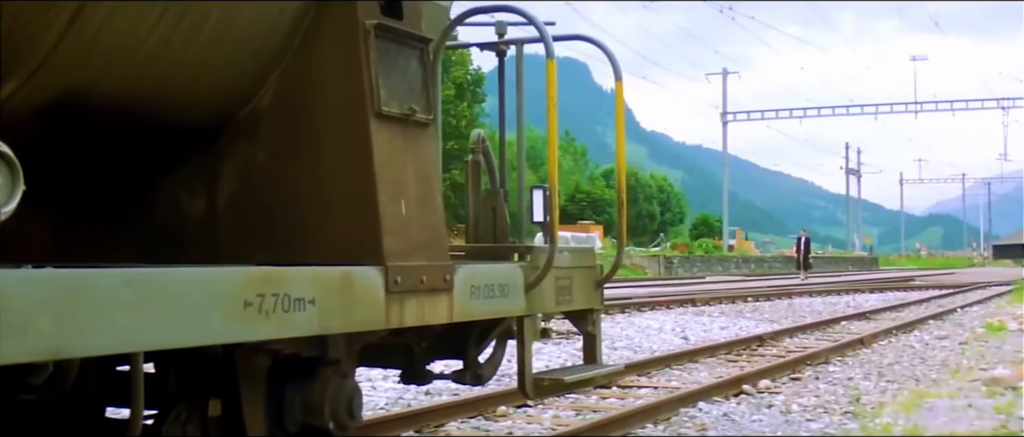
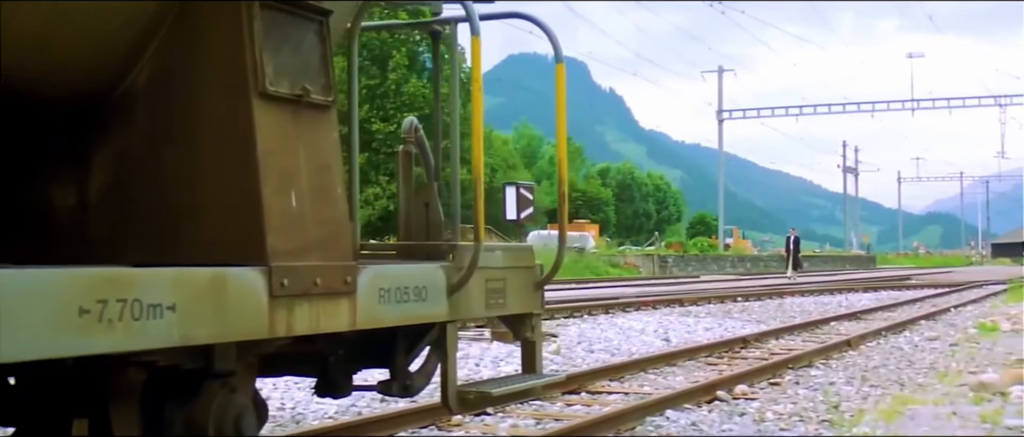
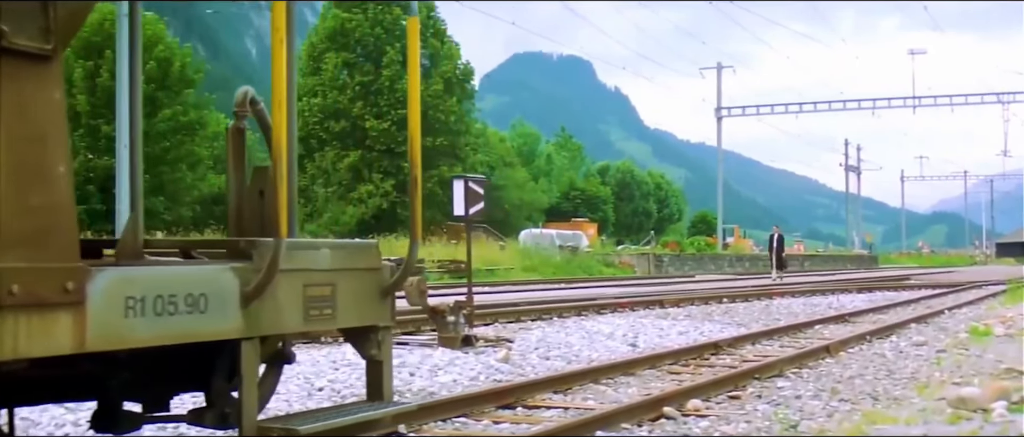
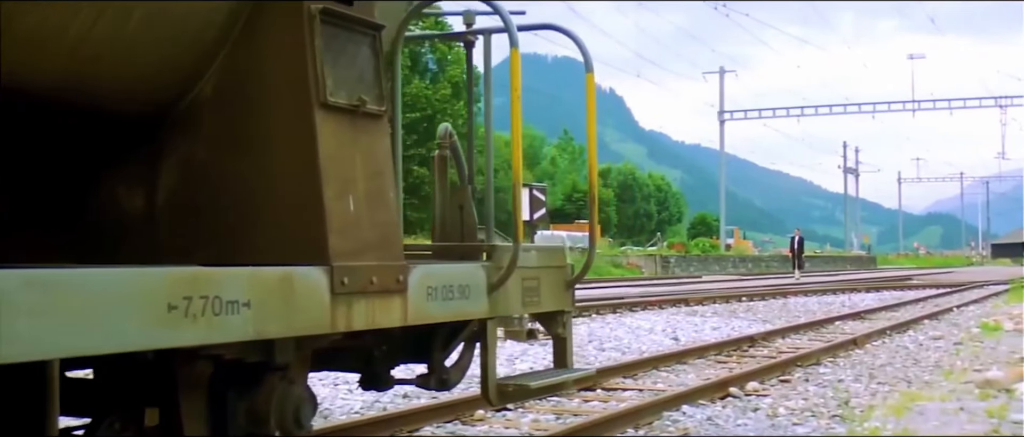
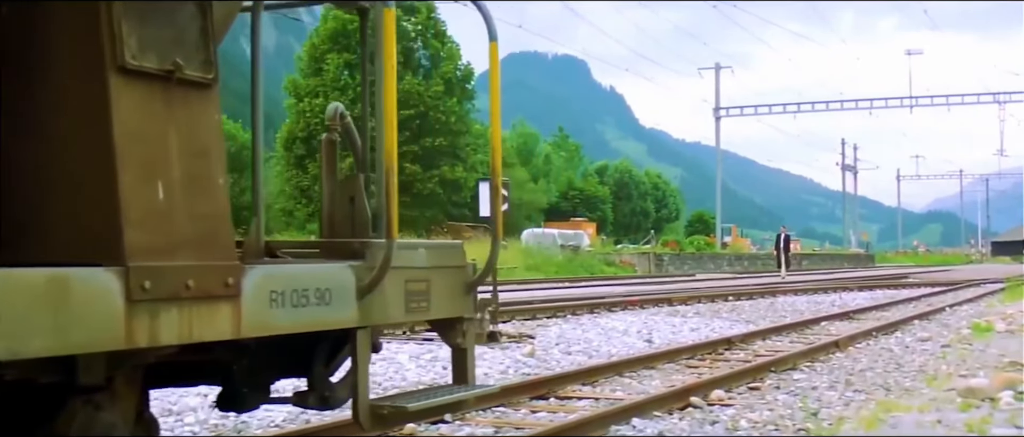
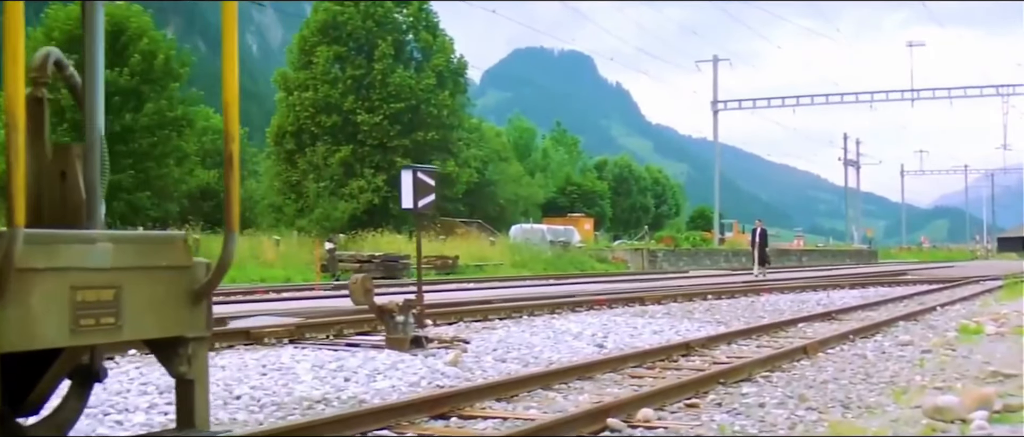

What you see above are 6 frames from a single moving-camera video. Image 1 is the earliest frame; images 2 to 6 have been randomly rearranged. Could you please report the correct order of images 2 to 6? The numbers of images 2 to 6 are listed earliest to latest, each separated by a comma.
4, 2, 5, 3, 6
